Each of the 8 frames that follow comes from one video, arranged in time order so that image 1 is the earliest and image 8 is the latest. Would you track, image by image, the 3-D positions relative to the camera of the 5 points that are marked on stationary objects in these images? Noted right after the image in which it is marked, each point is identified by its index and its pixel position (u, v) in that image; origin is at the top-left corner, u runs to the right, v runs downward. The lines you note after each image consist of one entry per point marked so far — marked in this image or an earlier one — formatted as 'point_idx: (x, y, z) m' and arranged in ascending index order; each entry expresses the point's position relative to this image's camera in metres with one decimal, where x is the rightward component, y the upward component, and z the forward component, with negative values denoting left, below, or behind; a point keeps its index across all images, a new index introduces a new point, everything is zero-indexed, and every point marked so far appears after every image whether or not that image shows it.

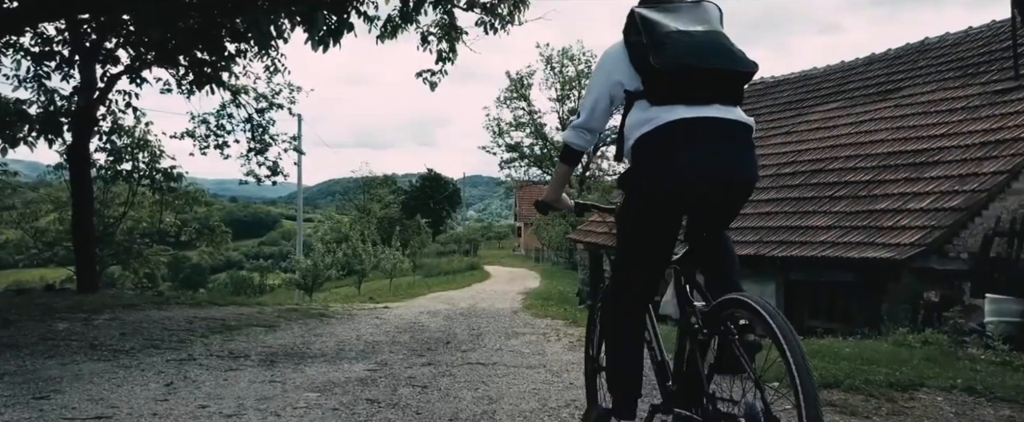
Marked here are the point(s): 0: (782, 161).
0: (+4.9, +0.9, +16.4) m
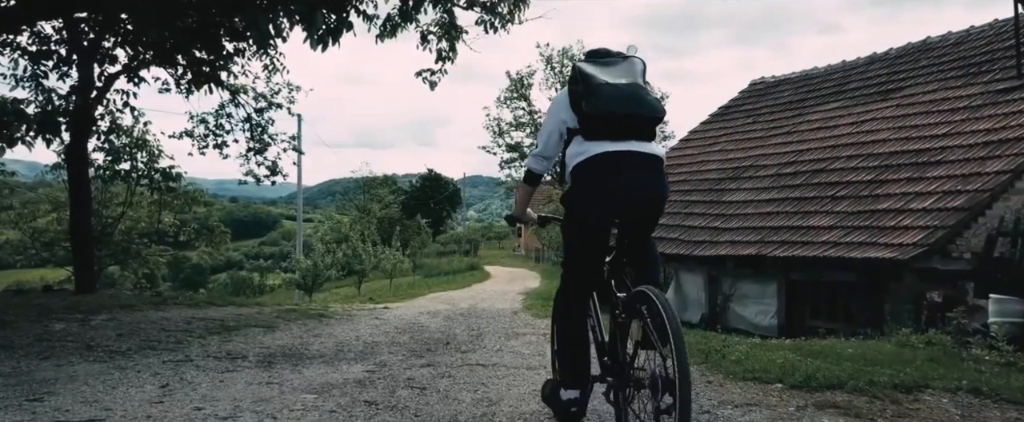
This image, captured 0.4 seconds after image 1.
0: (+4.9, +0.9, +16.3) m
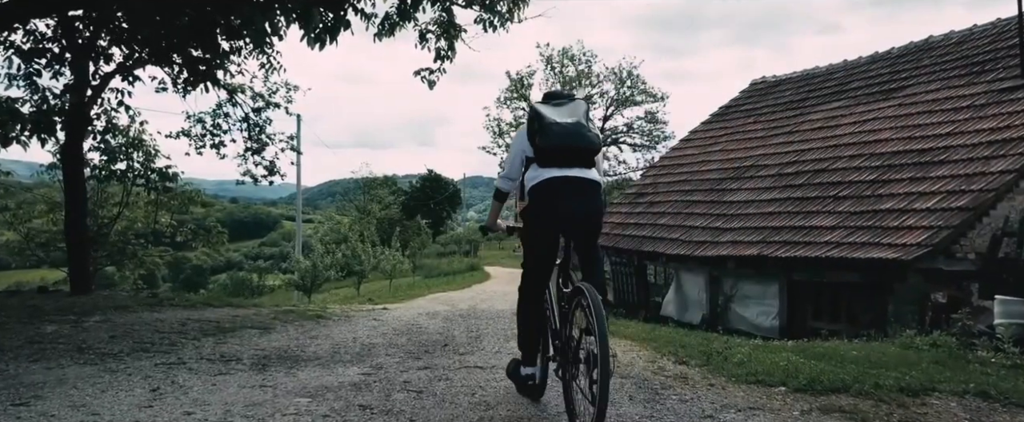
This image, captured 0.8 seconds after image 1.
0: (+4.9, +0.9, +16.2) m
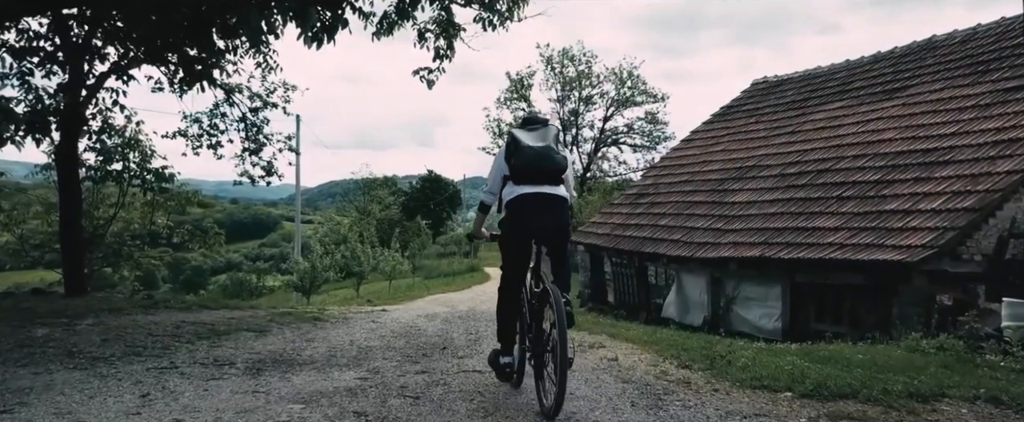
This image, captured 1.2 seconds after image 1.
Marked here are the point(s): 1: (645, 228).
0: (+4.9, +0.9, +16.1) m
1: (+2.7, -0.4, +18.3) m
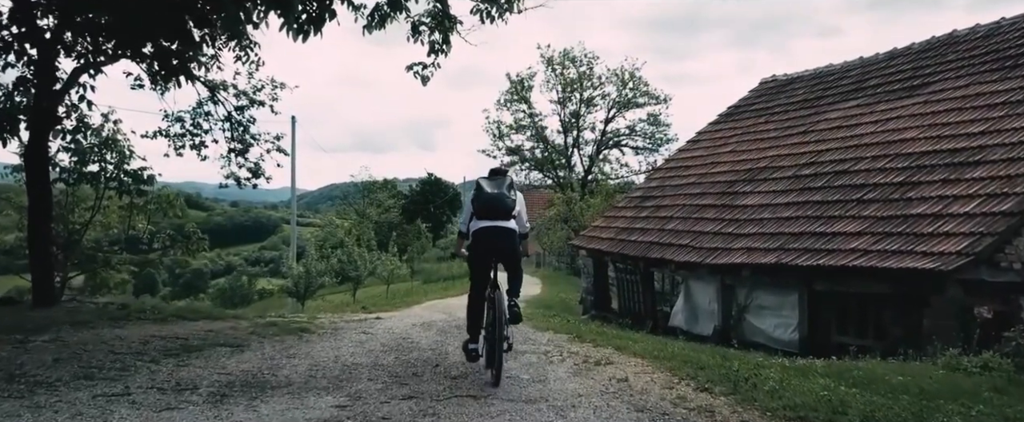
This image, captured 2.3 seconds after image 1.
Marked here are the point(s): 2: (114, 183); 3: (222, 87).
0: (+4.9, +0.8, +15.3) m
1: (+2.7, -0.4, +17.5) m
2: (-5.9, +0.4, +13.2) m
3: (-4.7, +2.0, +14.5) m
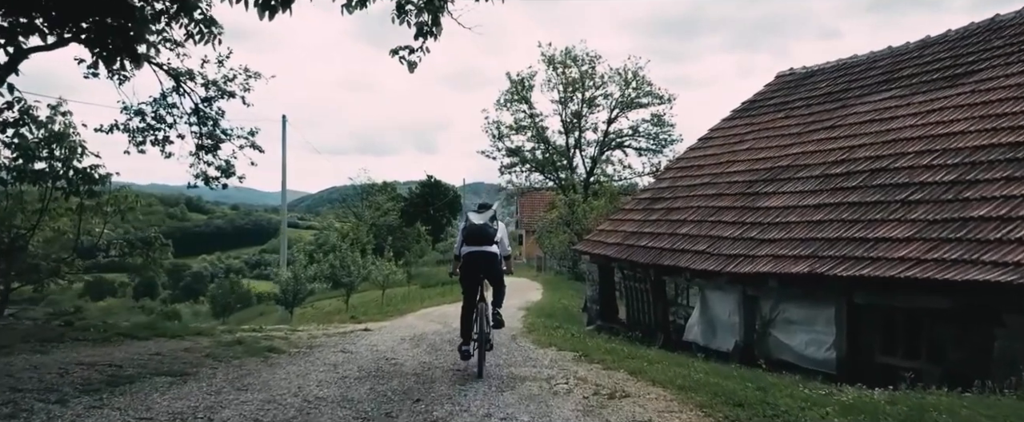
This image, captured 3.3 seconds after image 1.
0: (+4.9, +0.8, +13.8) m
1: (+2.7, -0.5, +16.0) m
2: (-5.9, +0.4, +11.7) m
3: (-4.7, +1.9, +13.0) m
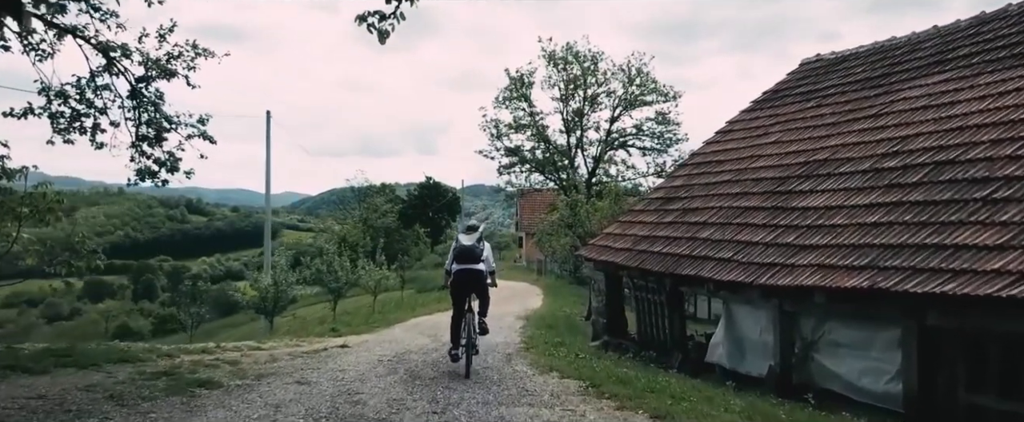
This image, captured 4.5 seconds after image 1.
0: (+4.8, +0.8, +11.8) m
1: (+2.6, -0.5, +14.0) m
2: (-6.0, +0.4, +9.7) m
3: (-4.8, +1.9, +11.0) m
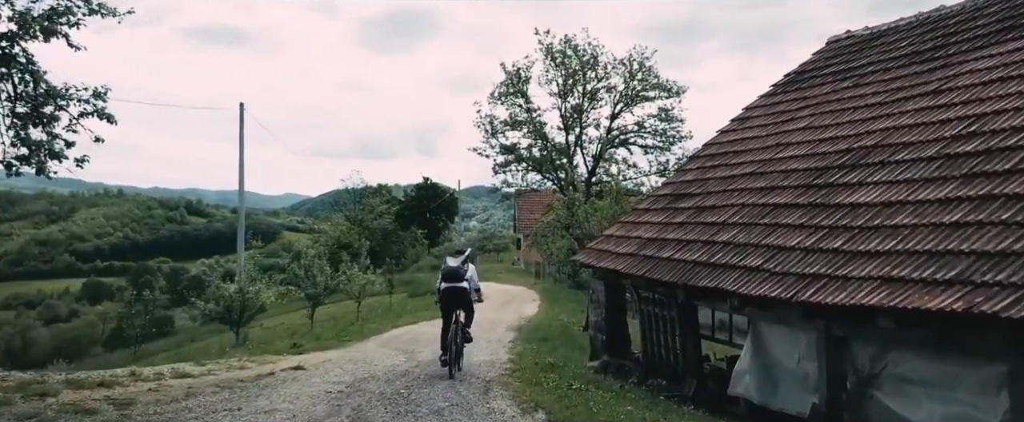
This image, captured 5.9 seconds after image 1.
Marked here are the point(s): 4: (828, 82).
0: (+4.6, +0.8, +9.4) m
1: (+2.4, -0.5, +11.6) m
2: (-6.2, +0.4, +7.3) m
3: (-5.0, +2.0, +8.6) m
4: (+5.0, +2.1, +14.2) m
